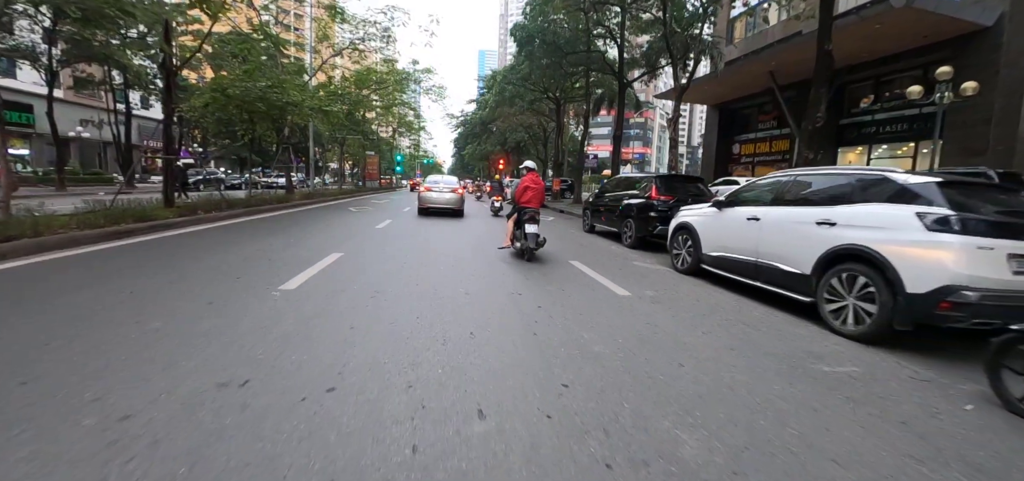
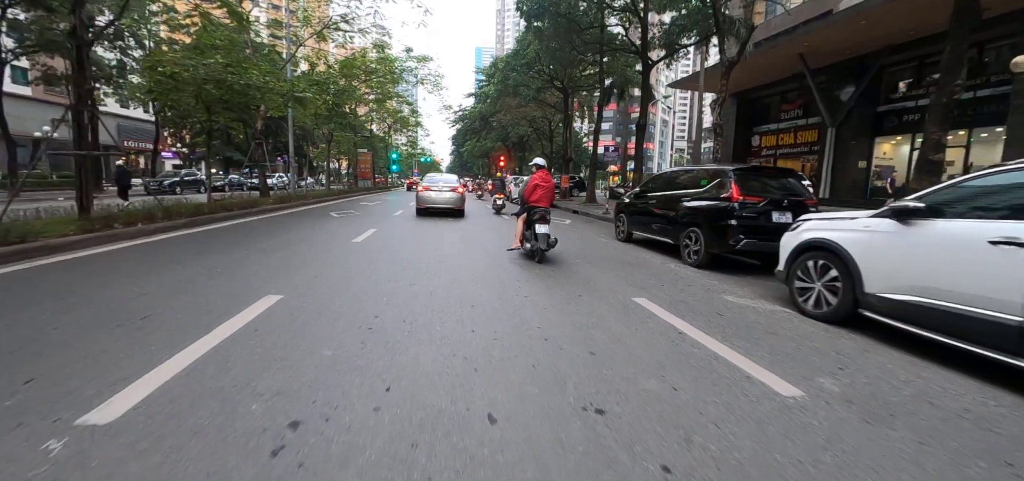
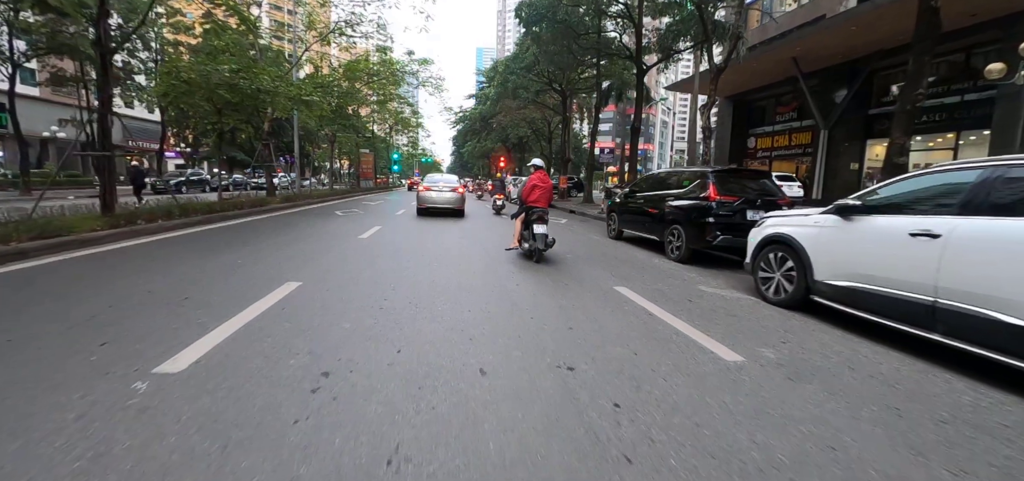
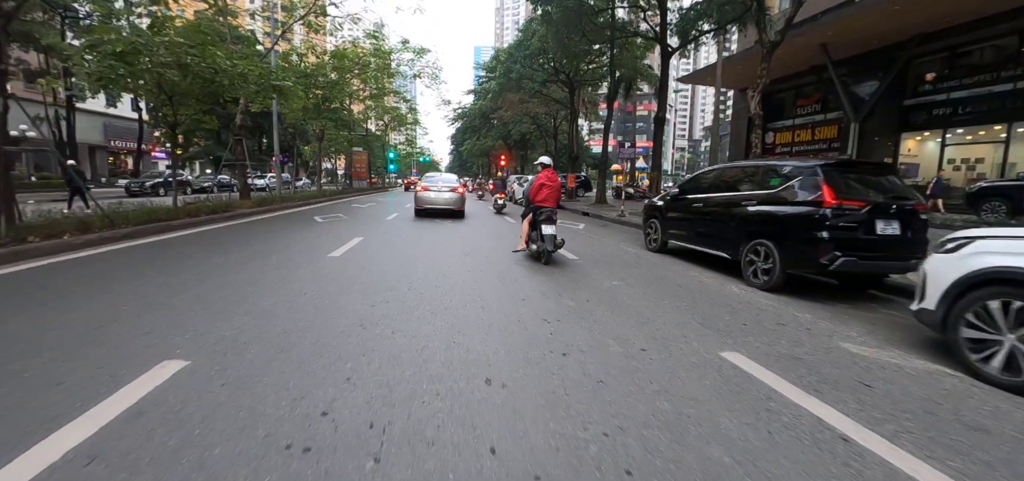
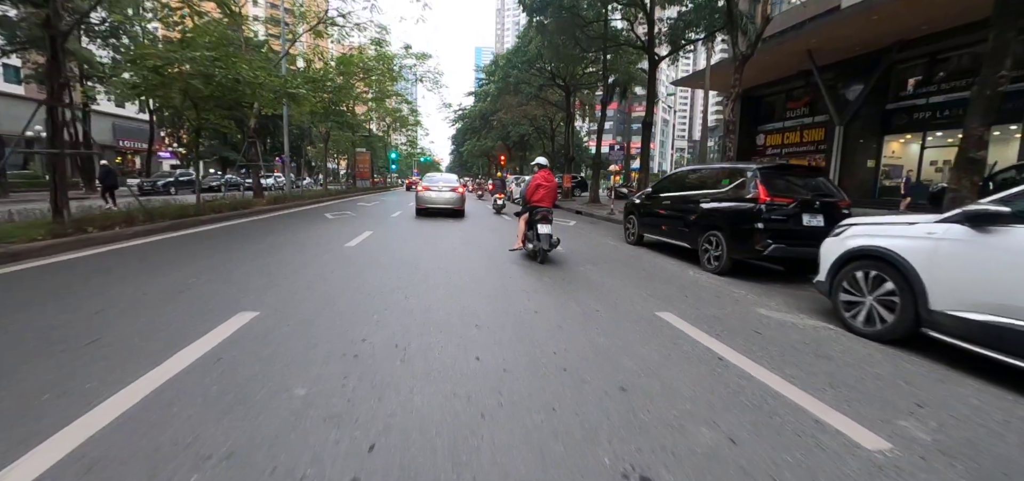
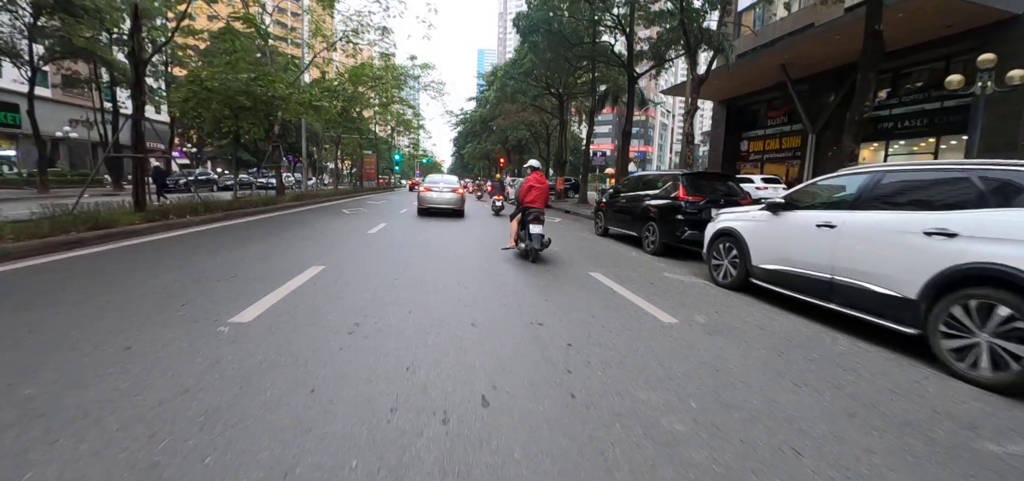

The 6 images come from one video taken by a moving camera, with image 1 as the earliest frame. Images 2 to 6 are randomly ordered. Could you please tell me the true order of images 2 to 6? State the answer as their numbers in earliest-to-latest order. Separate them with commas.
6, 3, 2, 5, 4
